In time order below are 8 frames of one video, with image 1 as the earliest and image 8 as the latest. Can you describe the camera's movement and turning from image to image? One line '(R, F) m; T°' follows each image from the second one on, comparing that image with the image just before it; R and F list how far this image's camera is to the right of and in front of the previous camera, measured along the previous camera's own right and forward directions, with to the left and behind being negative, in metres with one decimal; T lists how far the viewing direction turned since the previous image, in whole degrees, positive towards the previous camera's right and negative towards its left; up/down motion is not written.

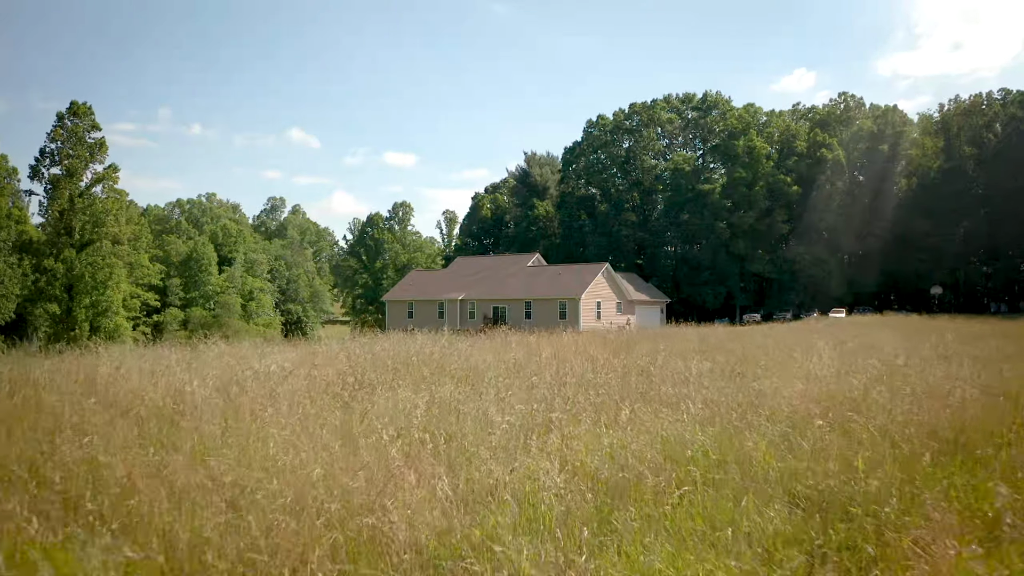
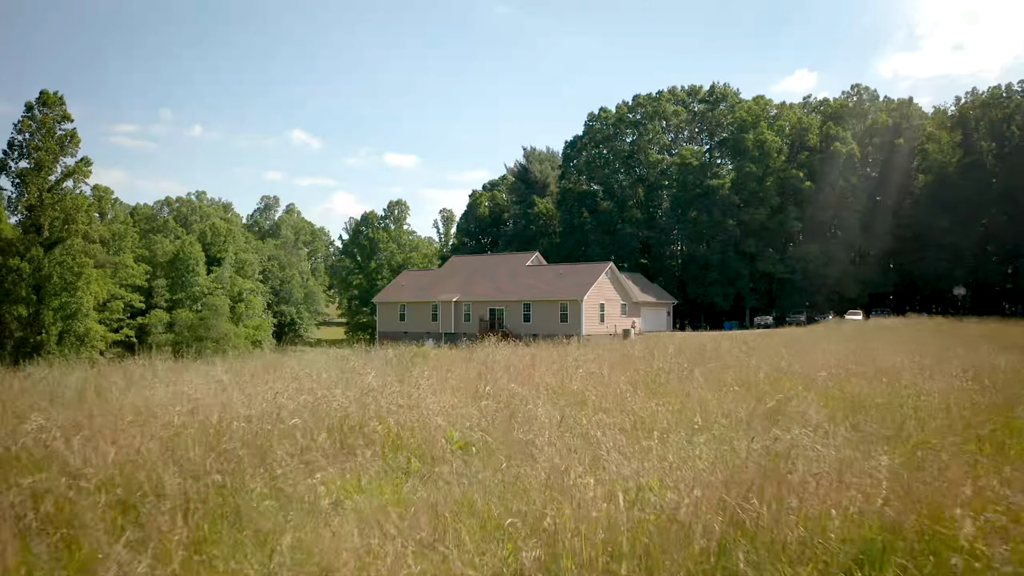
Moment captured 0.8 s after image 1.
(+0.2, +3.2) m; 0°
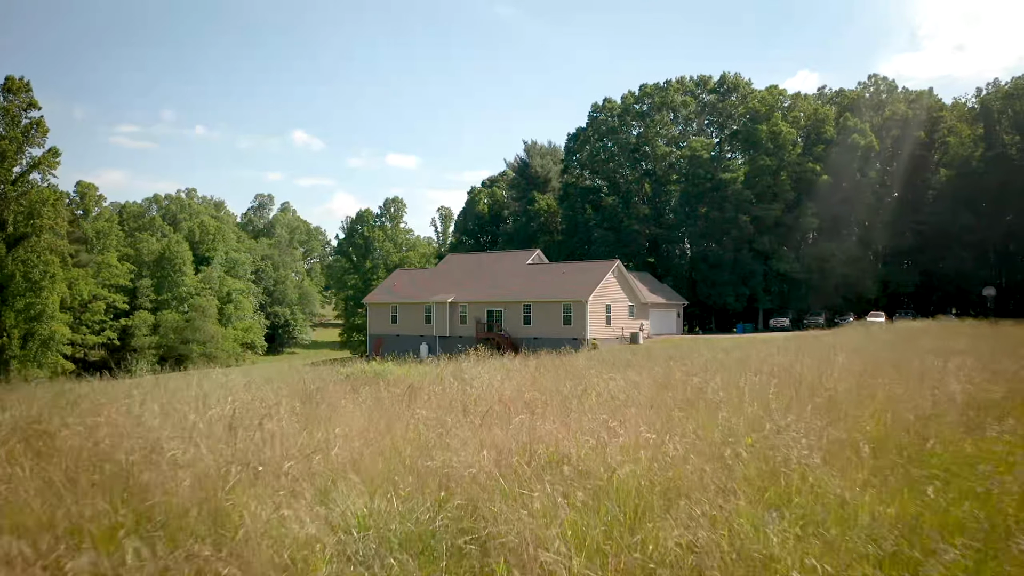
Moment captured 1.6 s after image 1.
(+0.1, +3.5) m; 0°
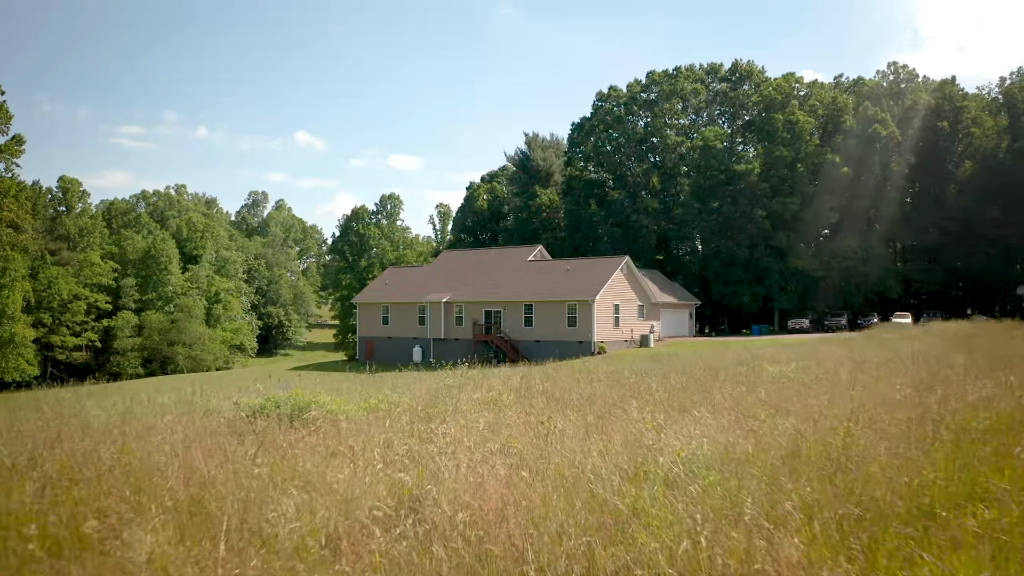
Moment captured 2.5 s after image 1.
(+0.1, +3.5) m; 0°
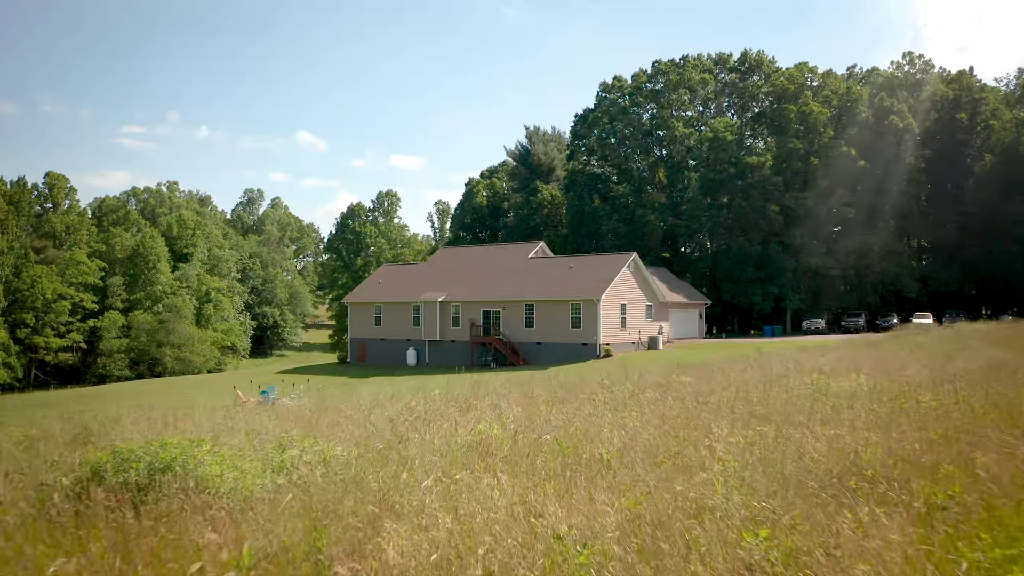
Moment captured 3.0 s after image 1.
(+0.1, +2.5) m; 0°
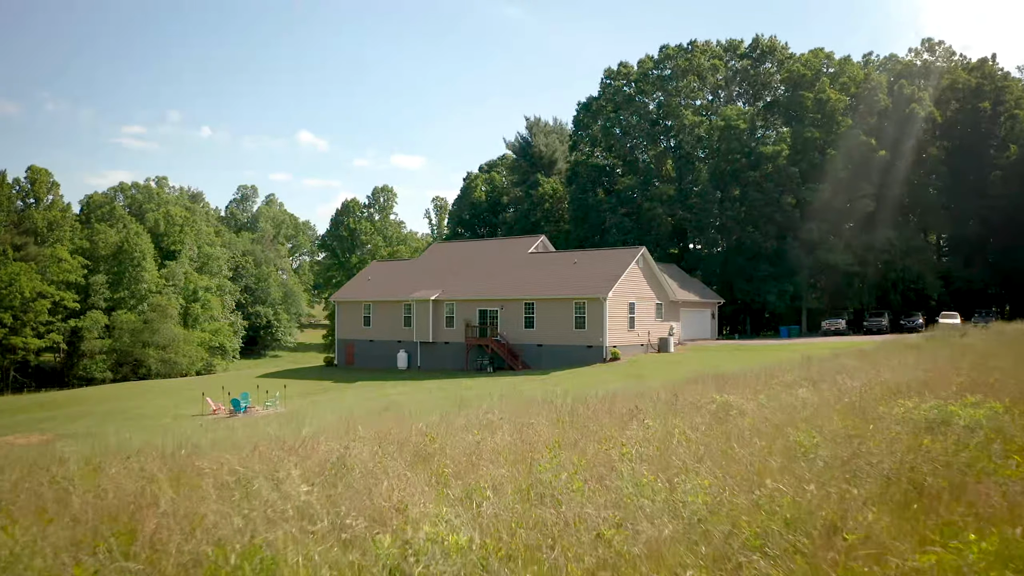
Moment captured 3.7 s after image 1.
(+0.1, +3.0) m; 0°
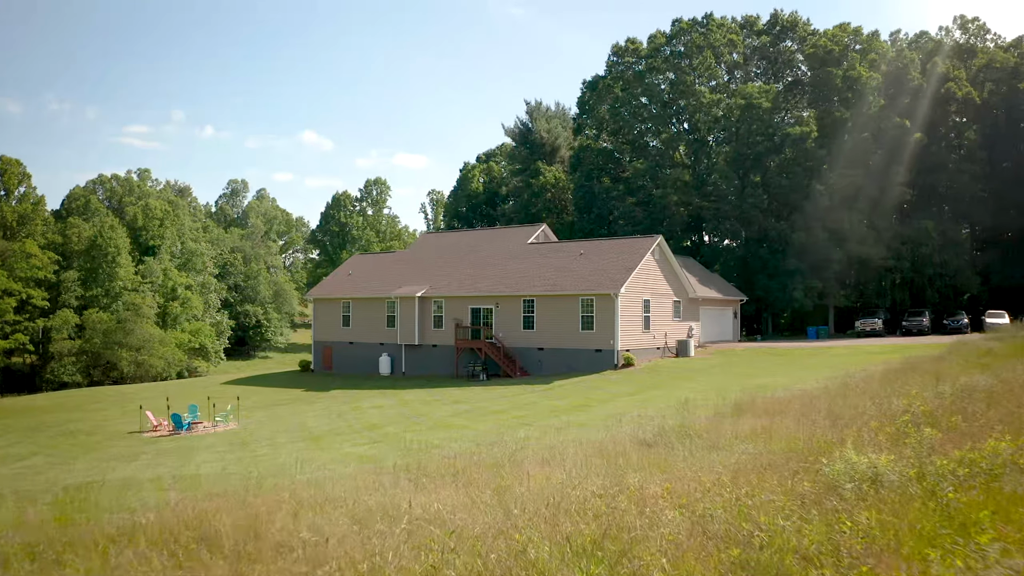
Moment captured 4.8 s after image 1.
(+0.2, +4.6) m; 0°
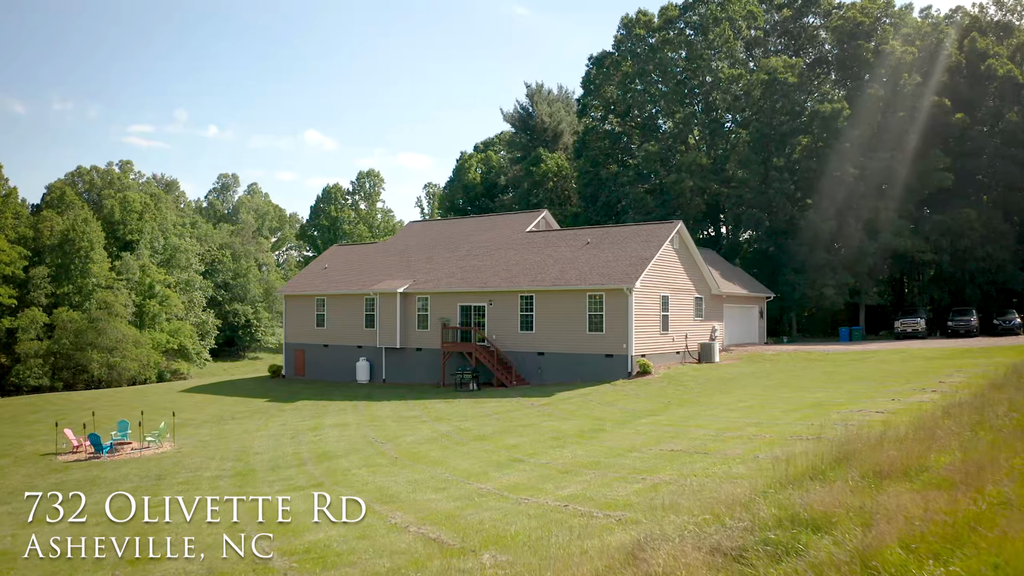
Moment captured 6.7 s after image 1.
(+0.3, +4.3) m; 0°
